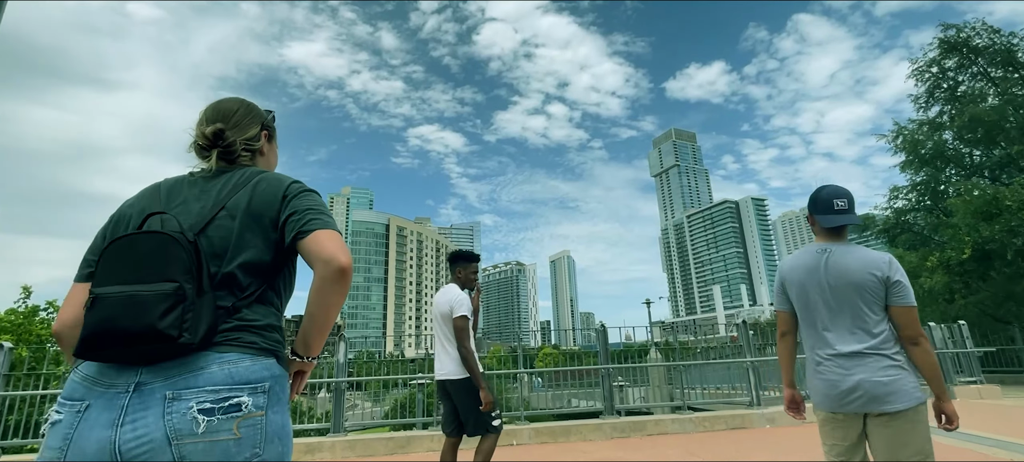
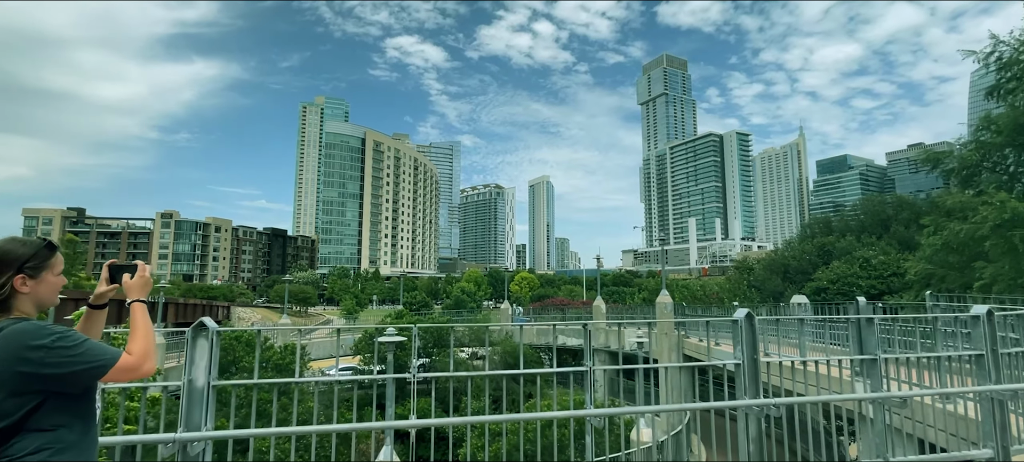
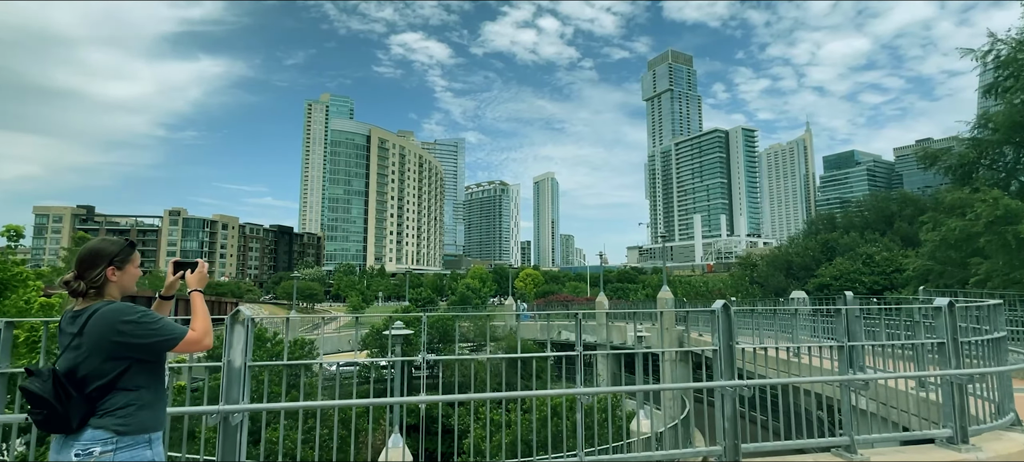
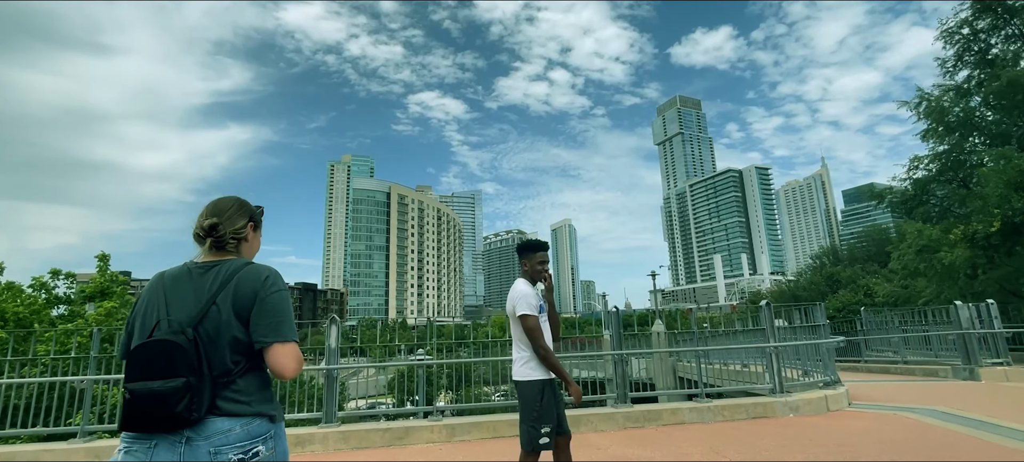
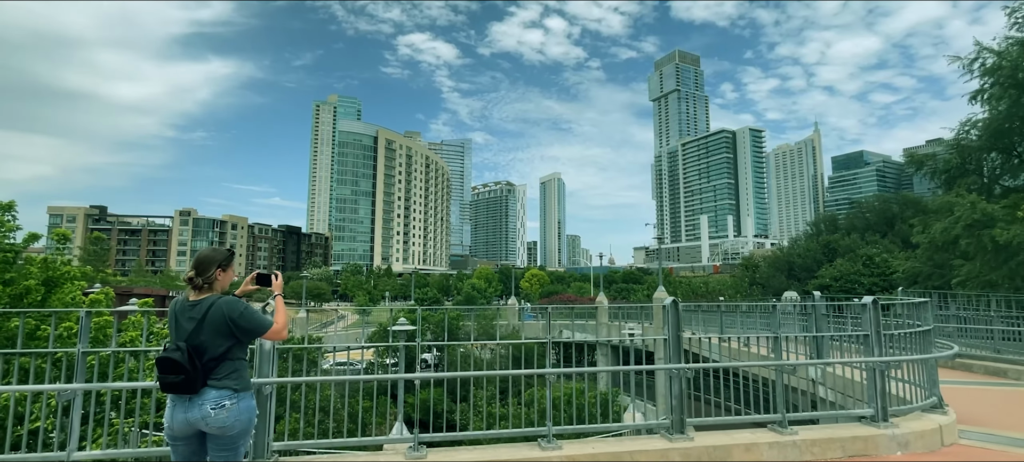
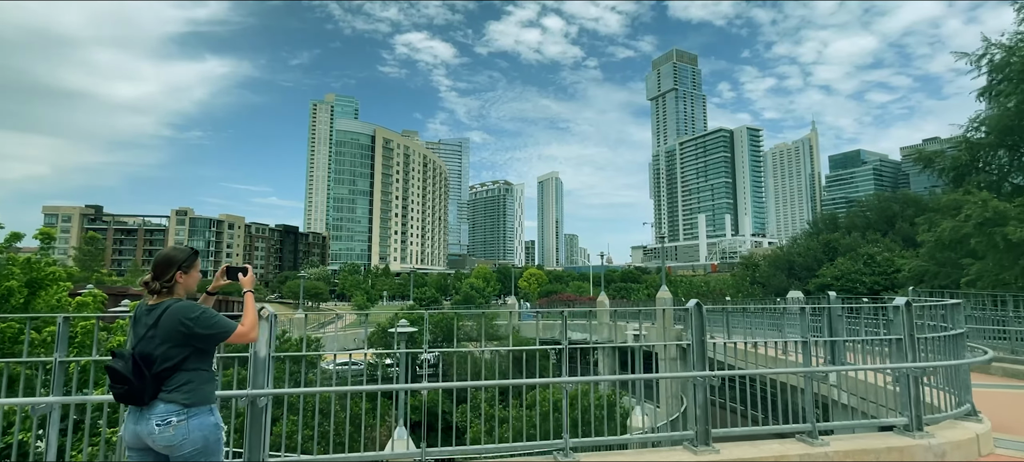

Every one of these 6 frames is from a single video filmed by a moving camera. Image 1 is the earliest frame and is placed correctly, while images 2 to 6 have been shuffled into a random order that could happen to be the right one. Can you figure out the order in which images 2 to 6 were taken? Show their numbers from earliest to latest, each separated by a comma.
4, 5, 6, 3, 2
